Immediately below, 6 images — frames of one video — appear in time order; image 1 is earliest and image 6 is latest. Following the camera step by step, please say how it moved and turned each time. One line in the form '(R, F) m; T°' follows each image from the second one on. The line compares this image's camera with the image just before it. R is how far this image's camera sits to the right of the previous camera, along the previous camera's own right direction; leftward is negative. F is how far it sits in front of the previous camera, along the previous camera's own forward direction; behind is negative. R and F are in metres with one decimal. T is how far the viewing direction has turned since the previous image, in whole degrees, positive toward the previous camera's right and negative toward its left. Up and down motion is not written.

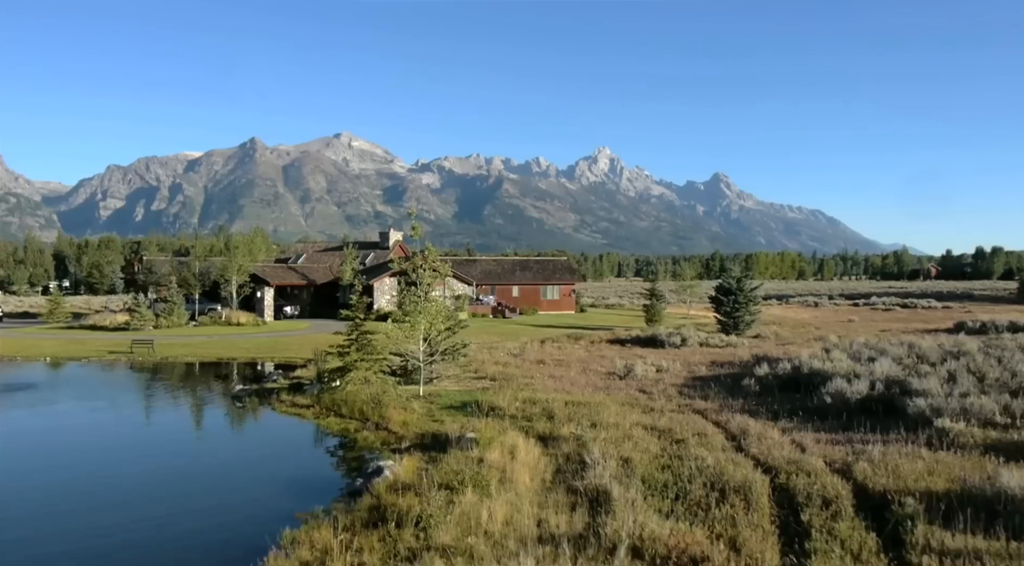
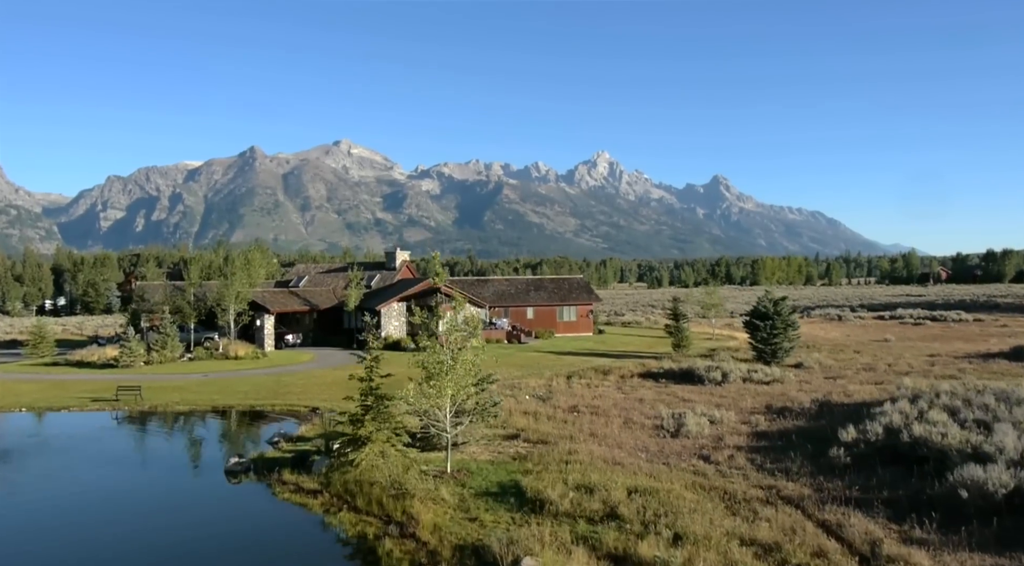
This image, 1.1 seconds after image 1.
(-0.9, +3.3) m; 0°
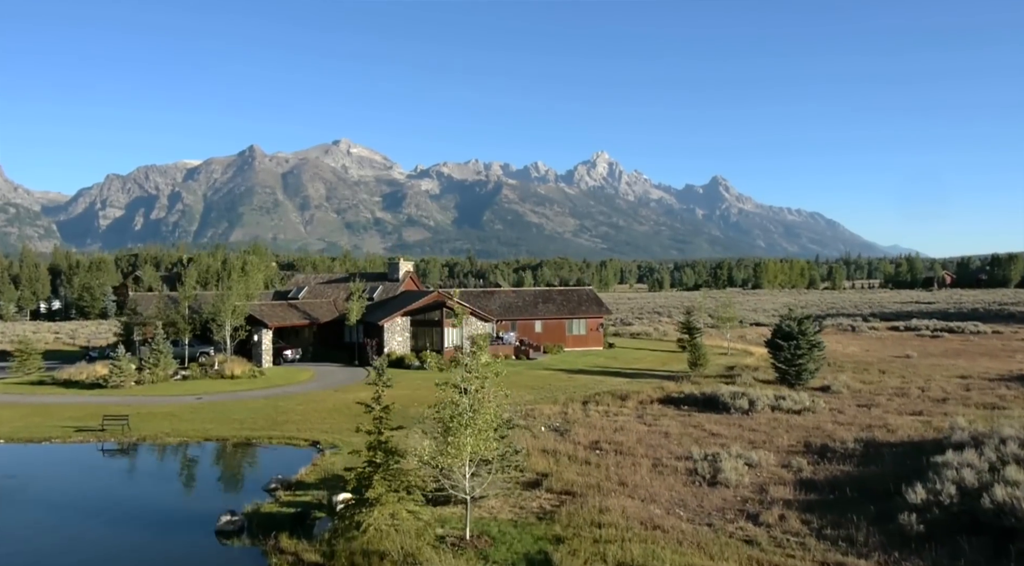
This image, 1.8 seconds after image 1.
(-0.6, +2.1) m; 0°
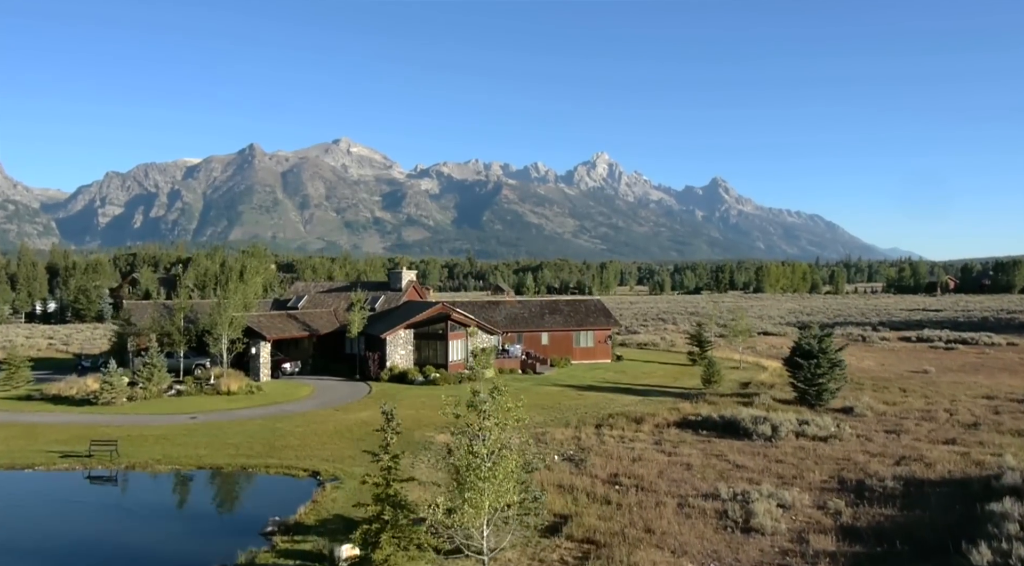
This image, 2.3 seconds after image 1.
(-0.4, +1.6) m; 0°
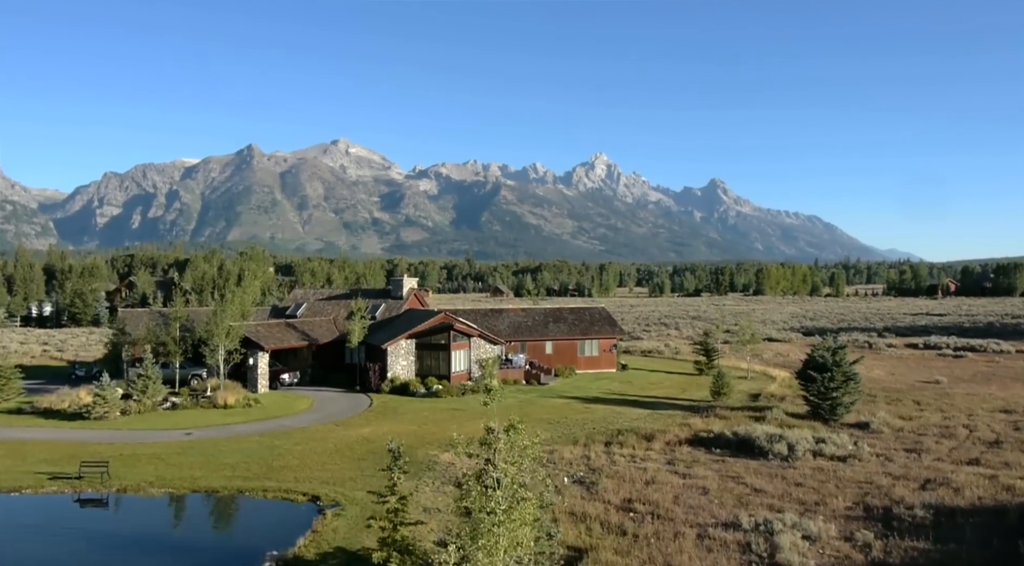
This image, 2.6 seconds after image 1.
(-0.3, +1.1) m; 0°
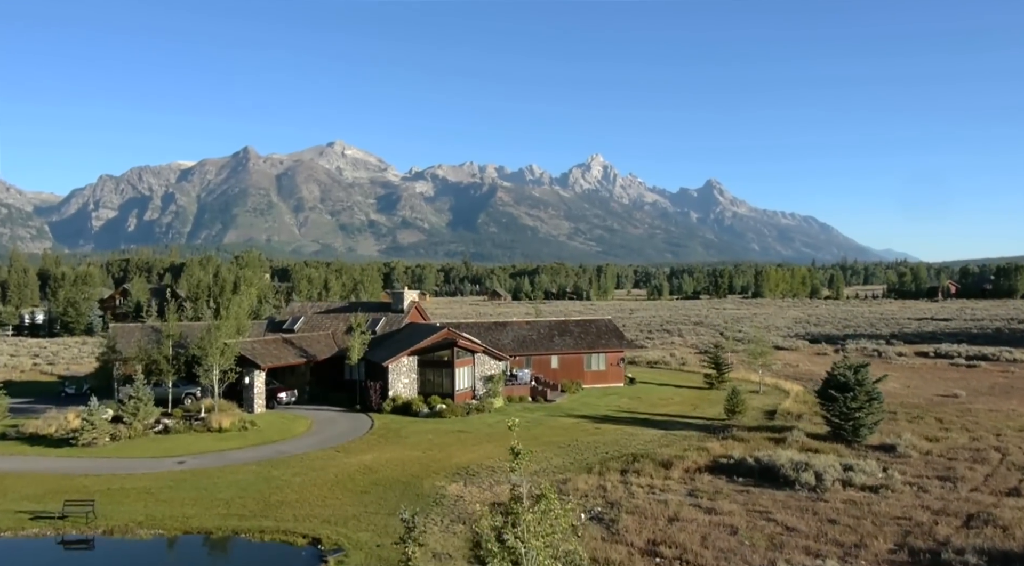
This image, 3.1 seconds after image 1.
(-0.5, +1.6) m; 0°
